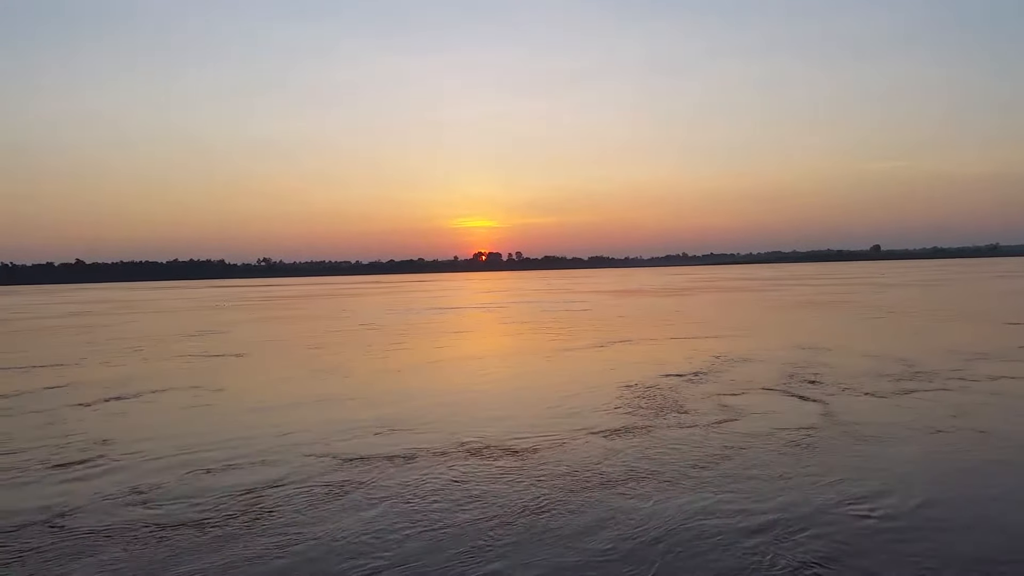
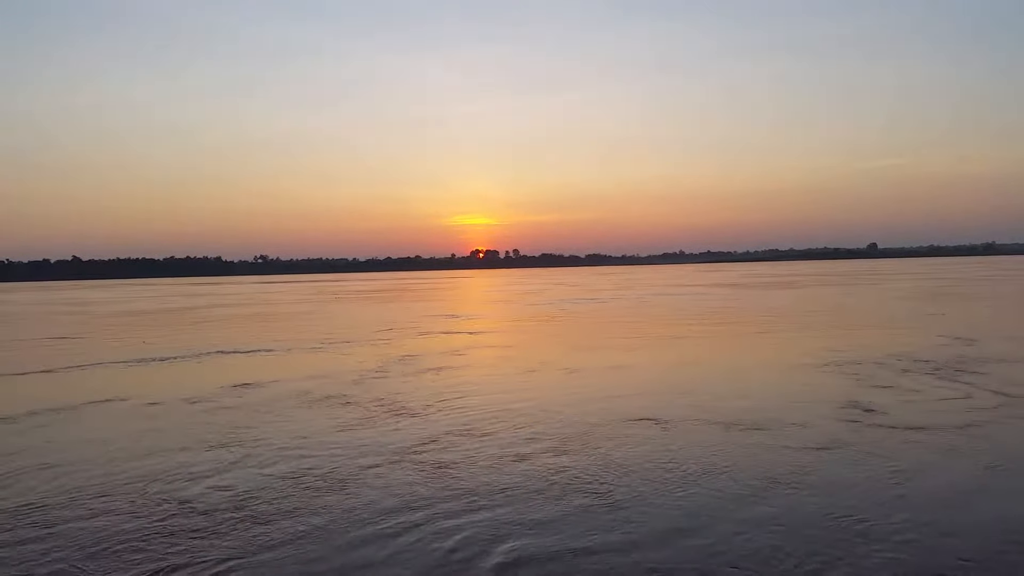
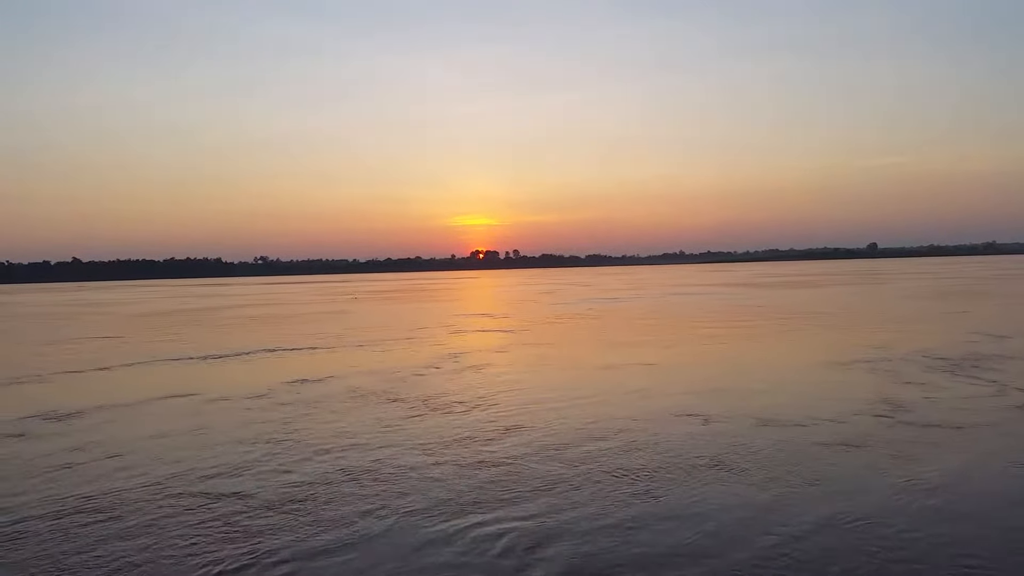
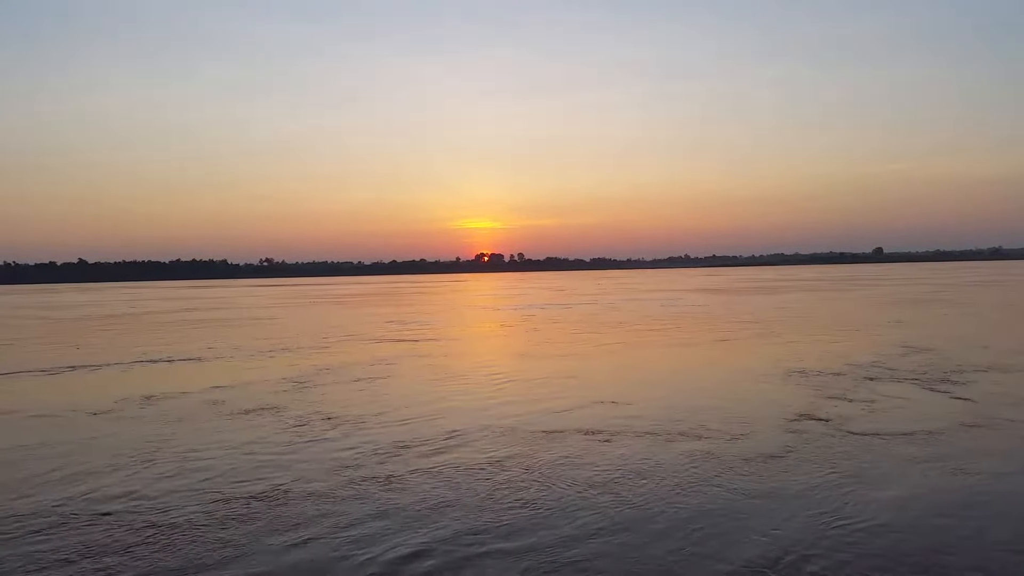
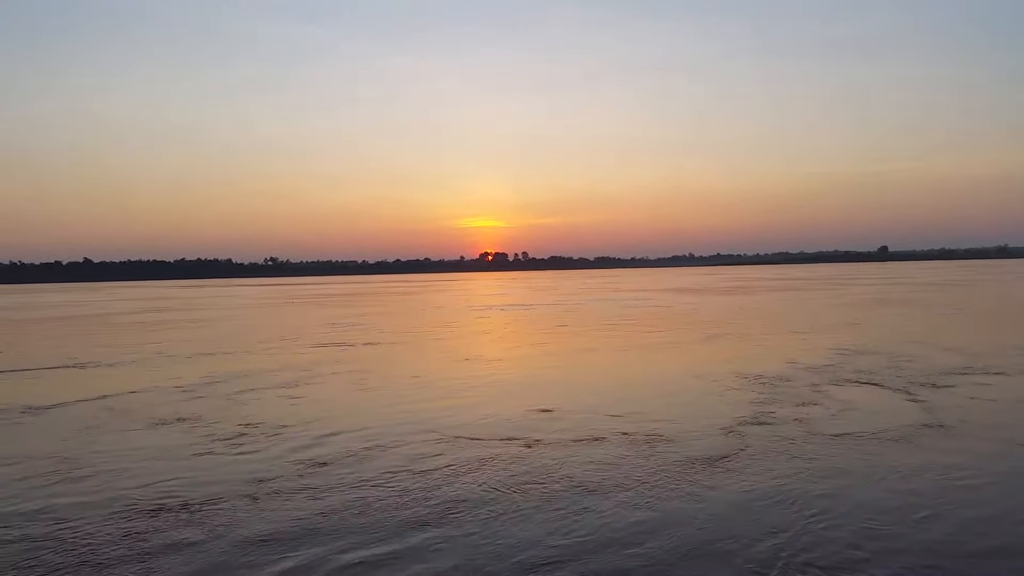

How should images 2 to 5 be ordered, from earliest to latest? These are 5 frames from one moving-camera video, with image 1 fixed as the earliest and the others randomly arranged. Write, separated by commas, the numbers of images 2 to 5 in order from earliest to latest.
5, 4, 2, 3
